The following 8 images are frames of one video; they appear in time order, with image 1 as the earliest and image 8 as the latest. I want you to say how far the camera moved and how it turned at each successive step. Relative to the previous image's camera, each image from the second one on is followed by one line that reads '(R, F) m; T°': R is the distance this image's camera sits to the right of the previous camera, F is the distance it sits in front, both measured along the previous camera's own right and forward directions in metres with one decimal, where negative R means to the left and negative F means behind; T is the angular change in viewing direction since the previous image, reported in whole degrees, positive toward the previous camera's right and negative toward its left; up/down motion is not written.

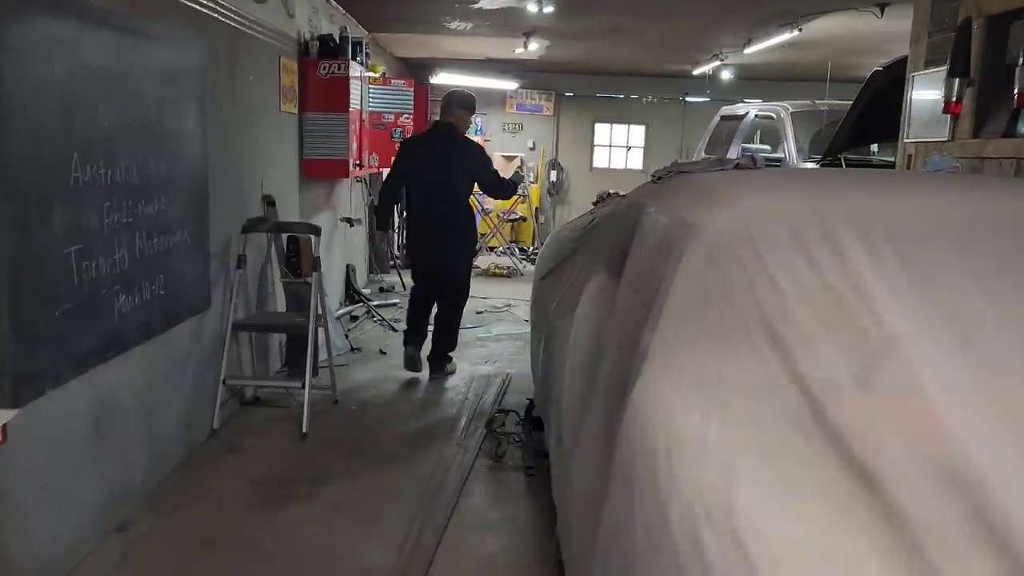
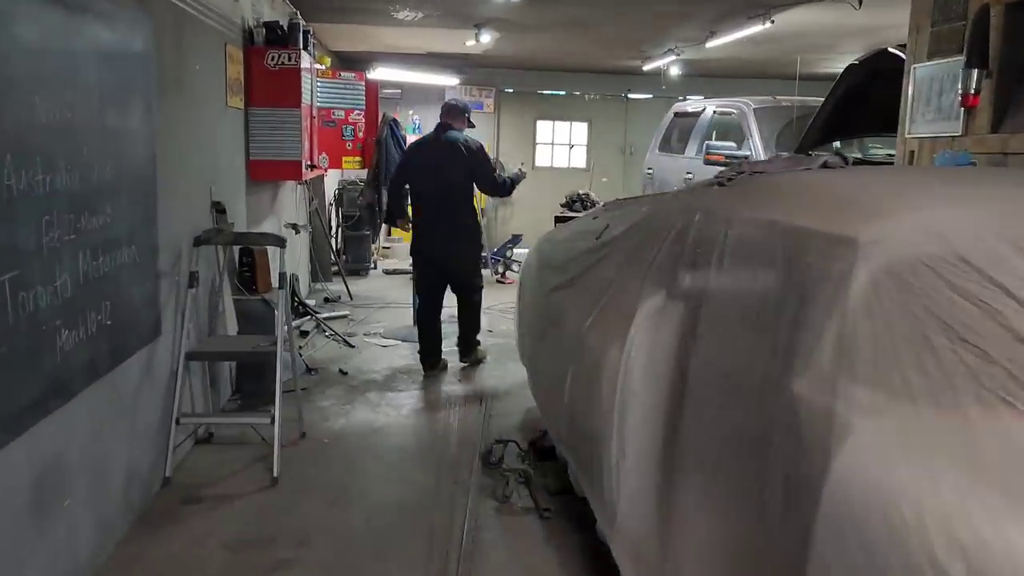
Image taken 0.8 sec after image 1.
(-0.3, +0.4) m; +6°
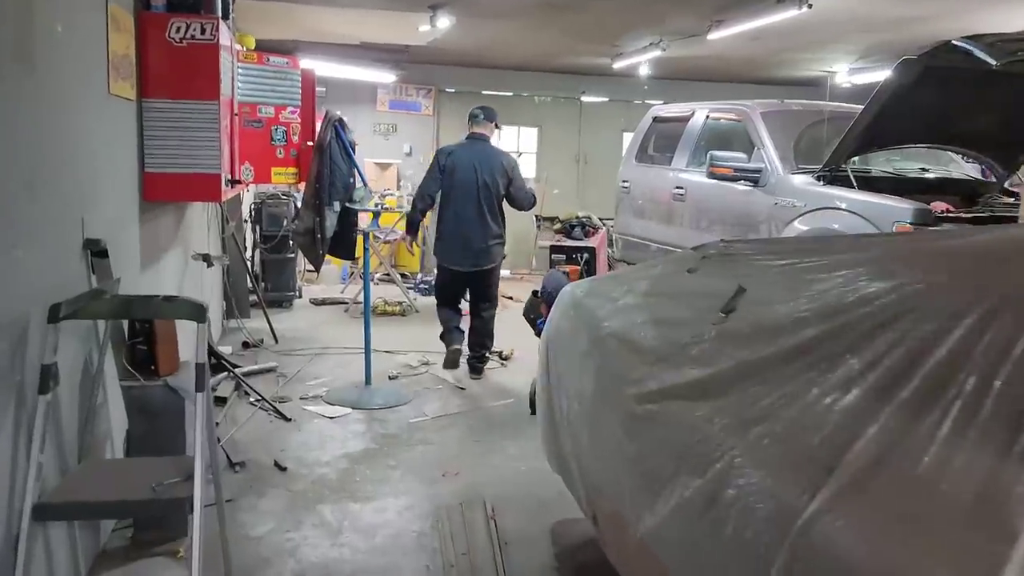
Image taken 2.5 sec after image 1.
(-0.4, +1.2) m; +6°
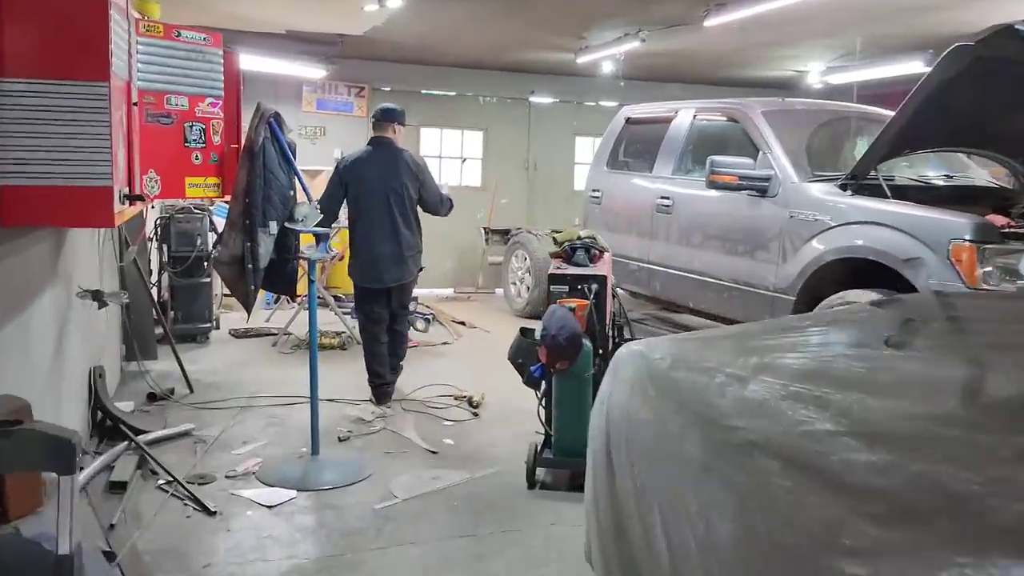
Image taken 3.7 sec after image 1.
(-0.3, +0.9) m; +6°
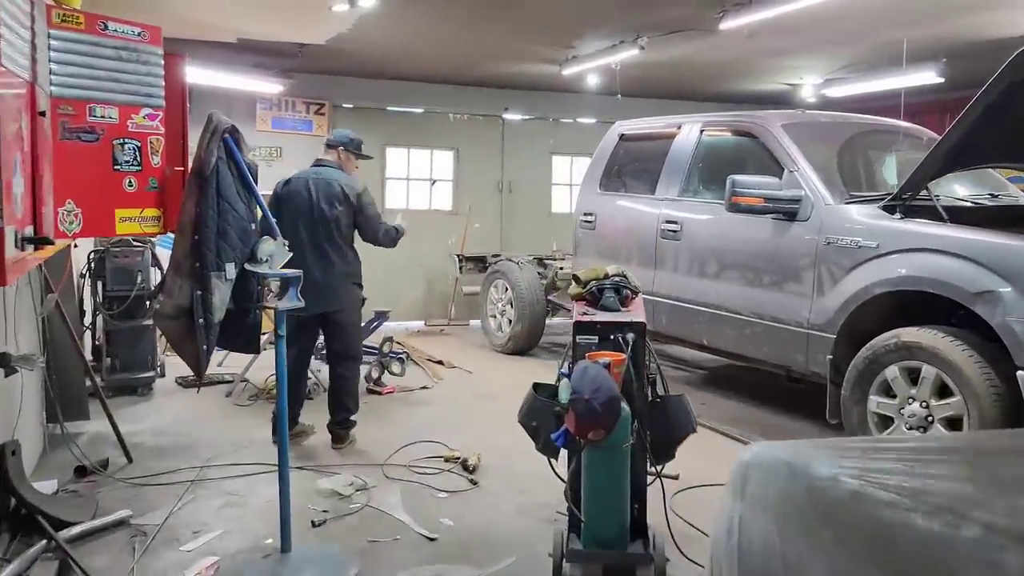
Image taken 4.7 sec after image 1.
(-0.2, +0.7) m; +3°
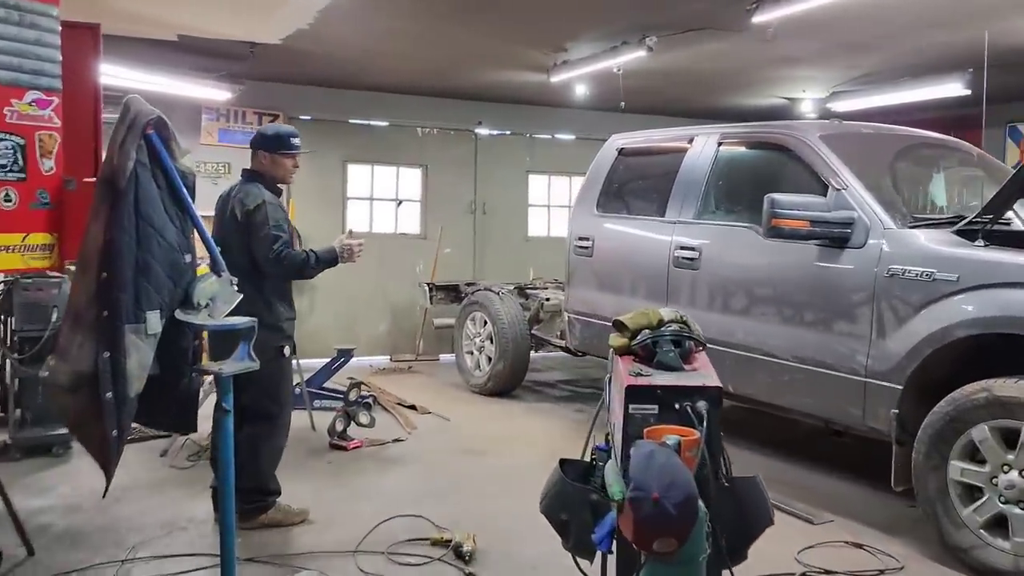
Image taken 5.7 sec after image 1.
(-0.2, +0.7) m; +3°
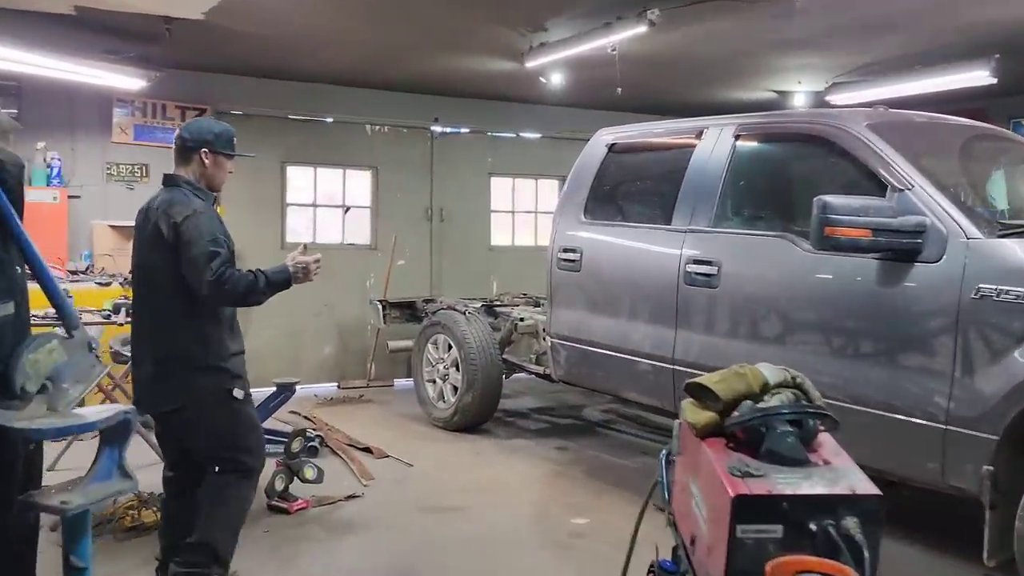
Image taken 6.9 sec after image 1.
(-0.2, +0.8) m; +4°
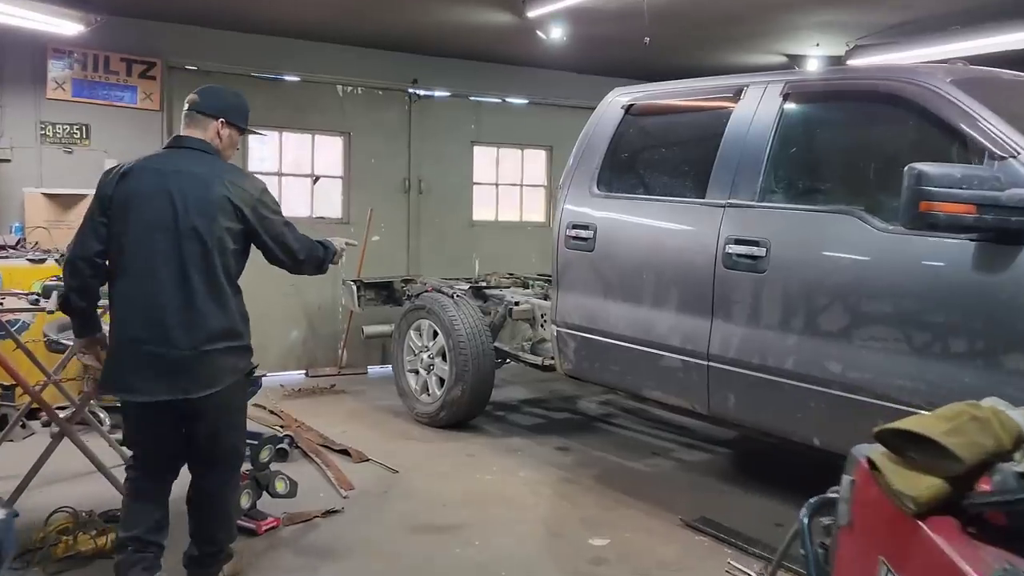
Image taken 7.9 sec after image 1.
(-0.2, +0.6) m; +3°
